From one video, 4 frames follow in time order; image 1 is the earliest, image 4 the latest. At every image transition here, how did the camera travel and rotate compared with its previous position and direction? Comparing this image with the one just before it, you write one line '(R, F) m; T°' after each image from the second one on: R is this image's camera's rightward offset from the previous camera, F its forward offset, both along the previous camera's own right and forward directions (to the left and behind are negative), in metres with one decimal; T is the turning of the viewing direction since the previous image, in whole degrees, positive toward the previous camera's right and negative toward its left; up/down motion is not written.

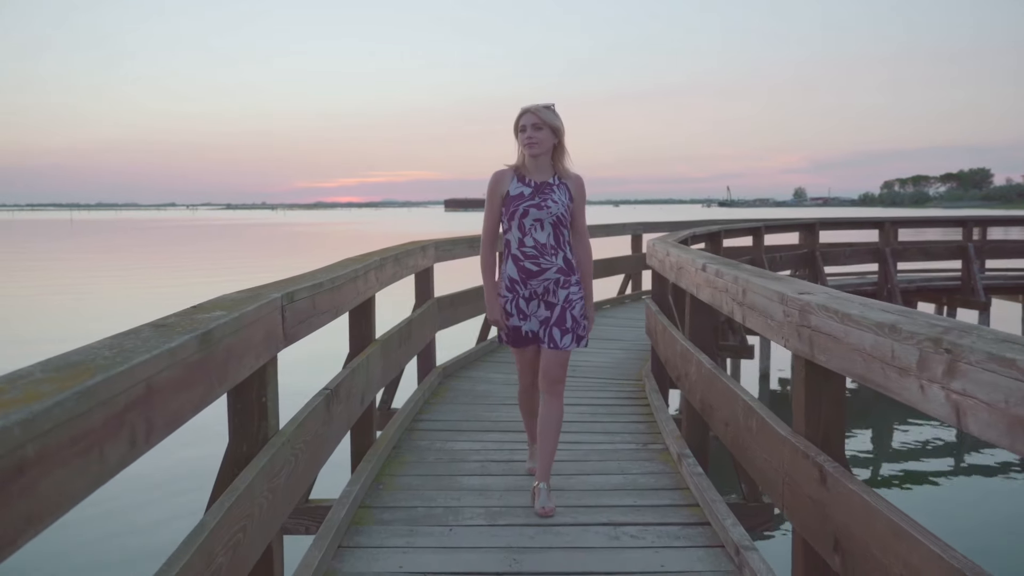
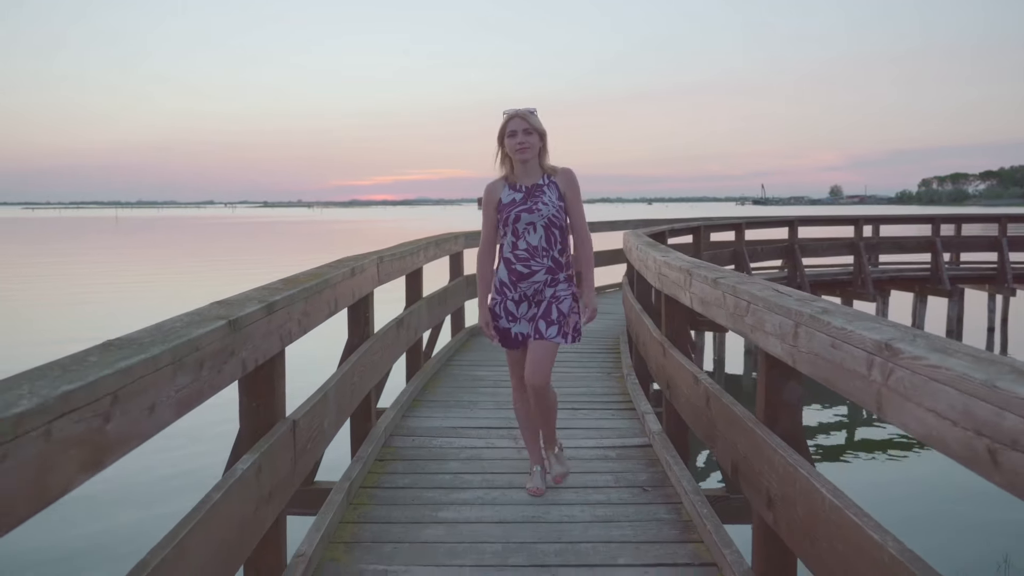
(+0.4, -1.1) m; -3°
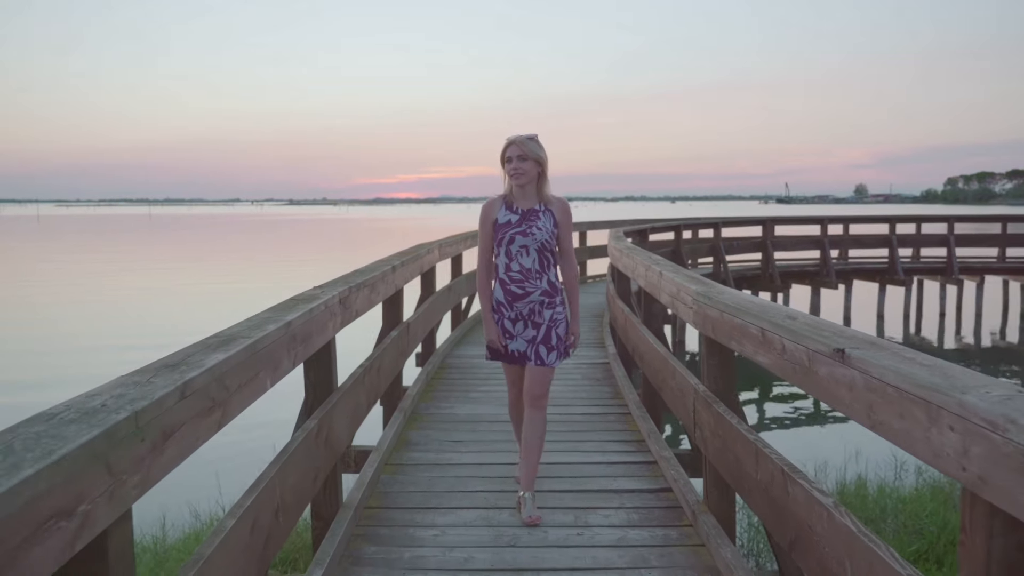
(+0.1, -2.2) m; -2°
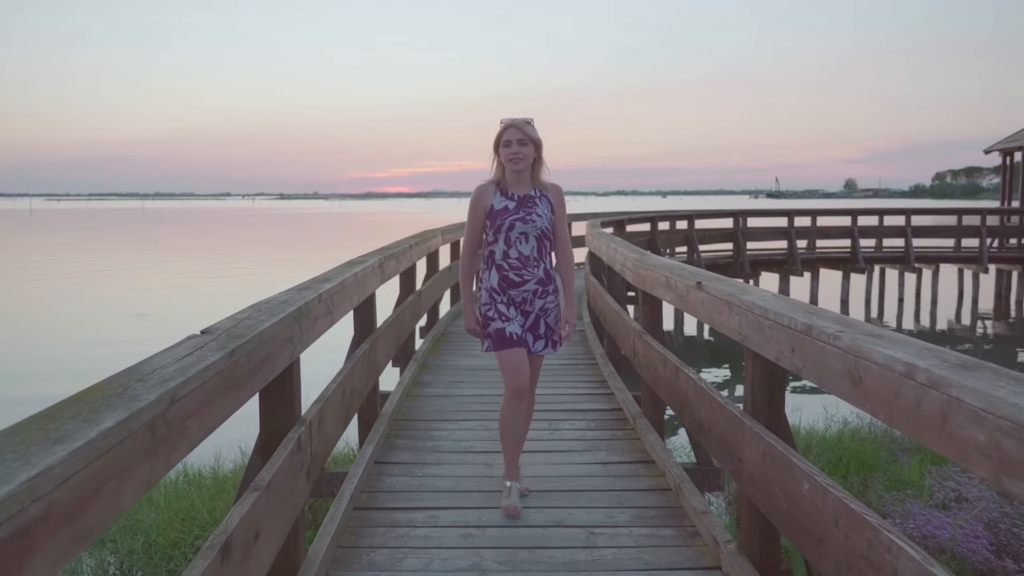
(0.0, -1.1) m; +1°
